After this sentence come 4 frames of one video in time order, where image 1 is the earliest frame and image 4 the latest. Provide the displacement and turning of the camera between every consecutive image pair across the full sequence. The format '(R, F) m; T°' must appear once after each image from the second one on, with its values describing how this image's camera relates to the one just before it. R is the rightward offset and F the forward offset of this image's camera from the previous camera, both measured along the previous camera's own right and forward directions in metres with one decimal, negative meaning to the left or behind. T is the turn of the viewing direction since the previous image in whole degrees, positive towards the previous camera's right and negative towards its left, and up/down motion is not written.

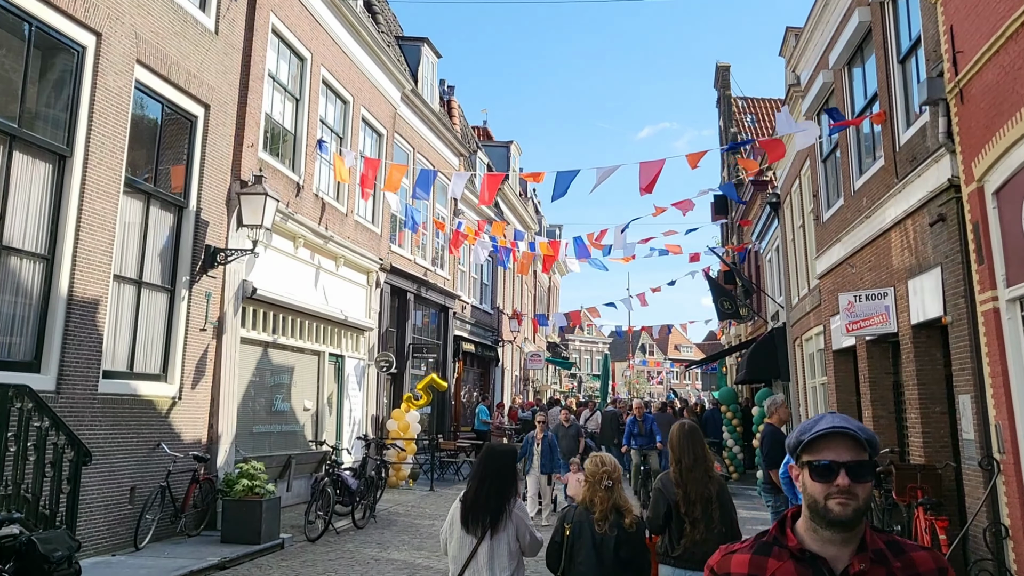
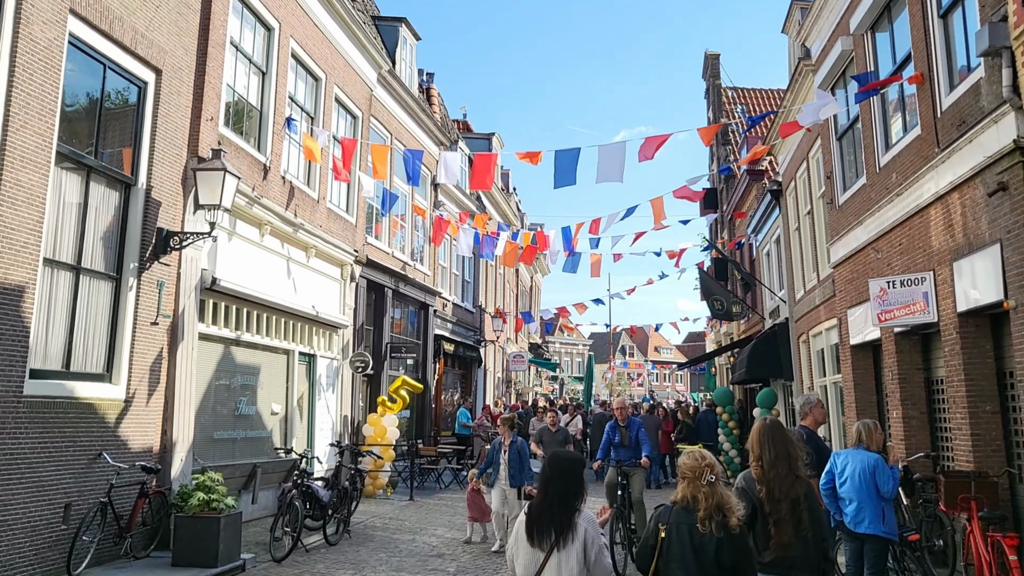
(-0.1, +1.0) m; +1°
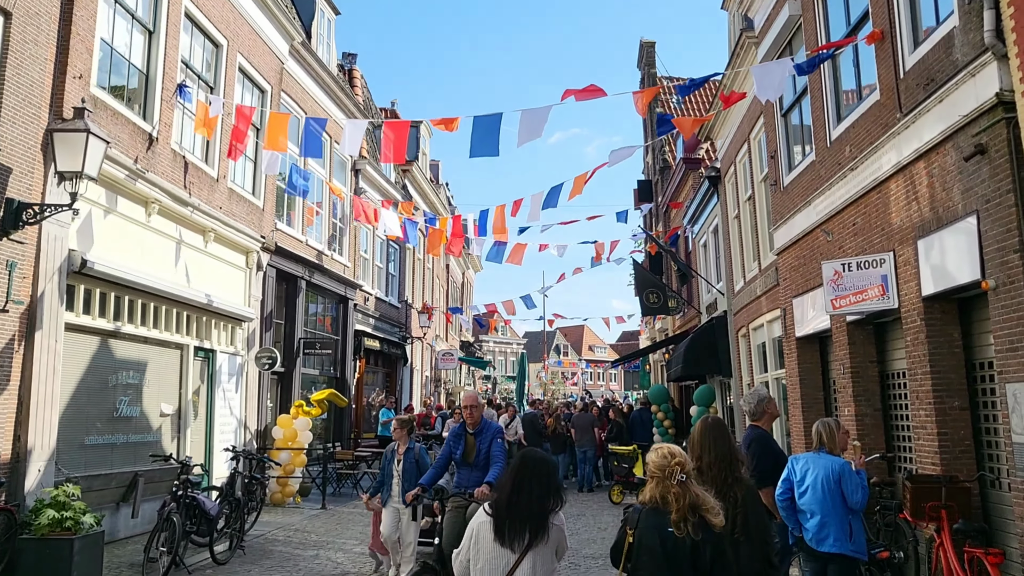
(+0.2, +0.9) m; +4°
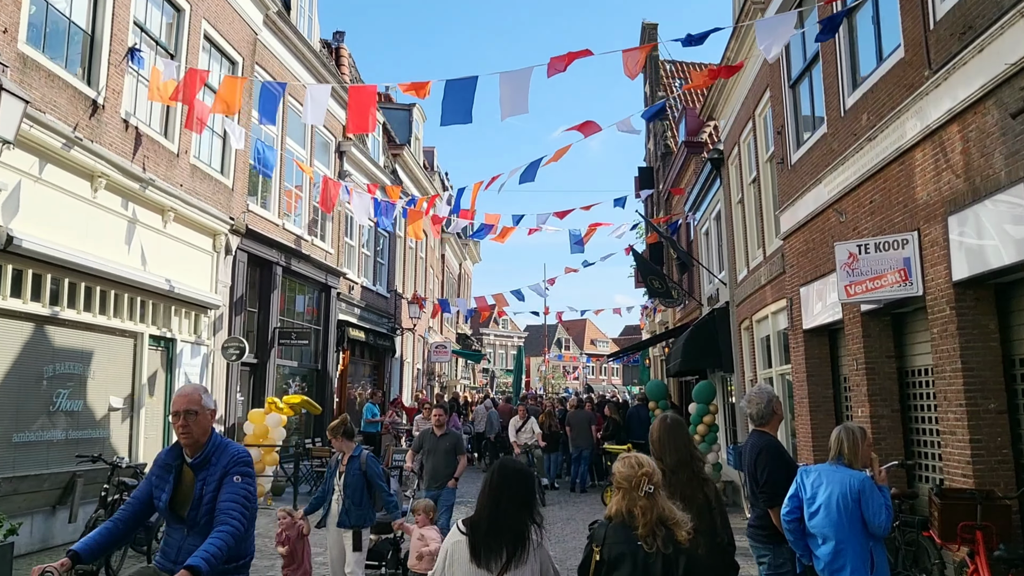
(+0.2, +0.8) m; 0°
